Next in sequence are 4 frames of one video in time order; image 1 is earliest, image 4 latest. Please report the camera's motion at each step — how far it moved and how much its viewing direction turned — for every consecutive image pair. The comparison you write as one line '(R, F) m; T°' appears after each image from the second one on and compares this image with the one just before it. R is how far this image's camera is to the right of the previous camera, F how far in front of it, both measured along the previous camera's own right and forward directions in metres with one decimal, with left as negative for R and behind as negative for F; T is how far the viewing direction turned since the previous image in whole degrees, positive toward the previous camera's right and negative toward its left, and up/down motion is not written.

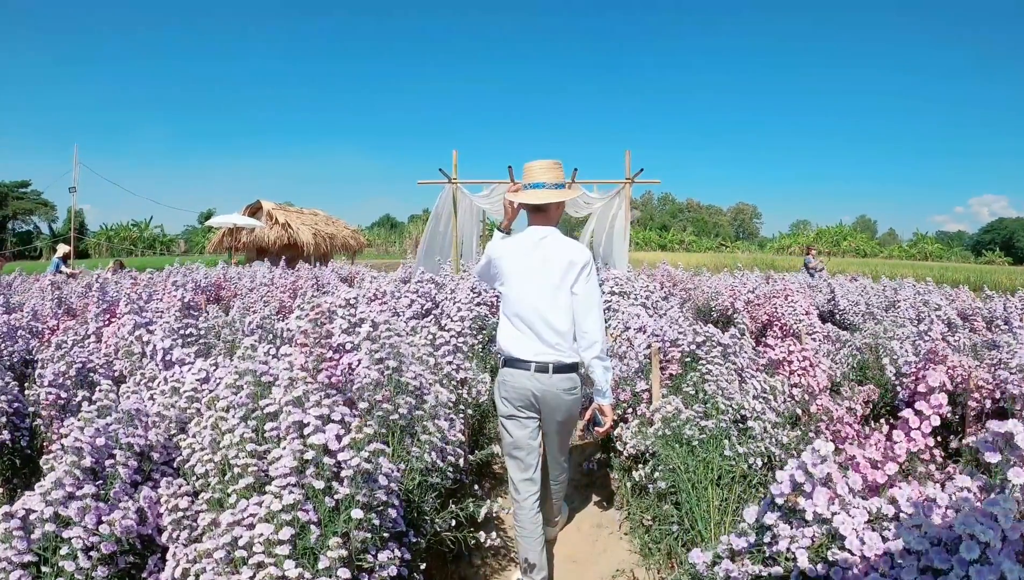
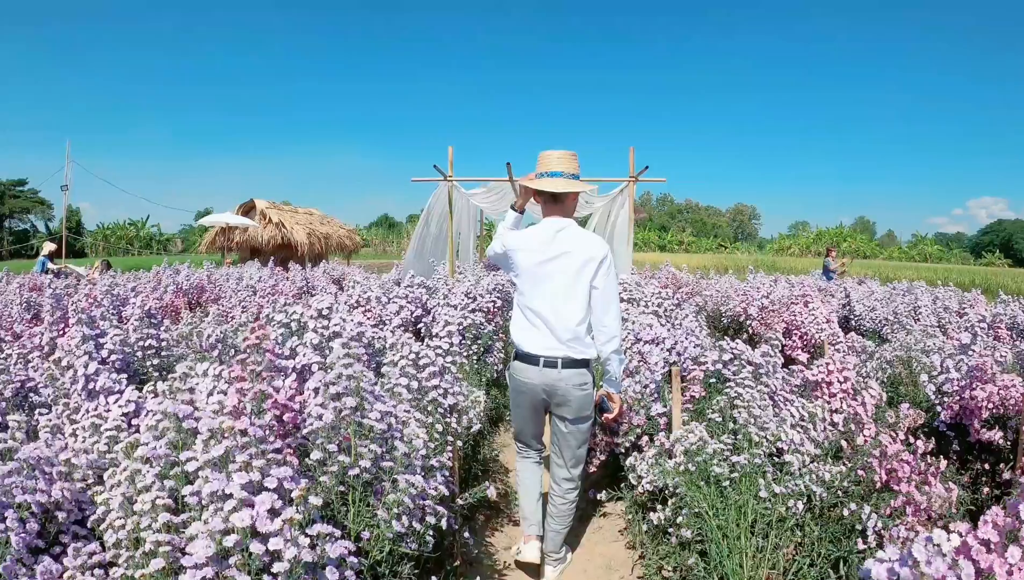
(0.0, +0.5) m; 0°
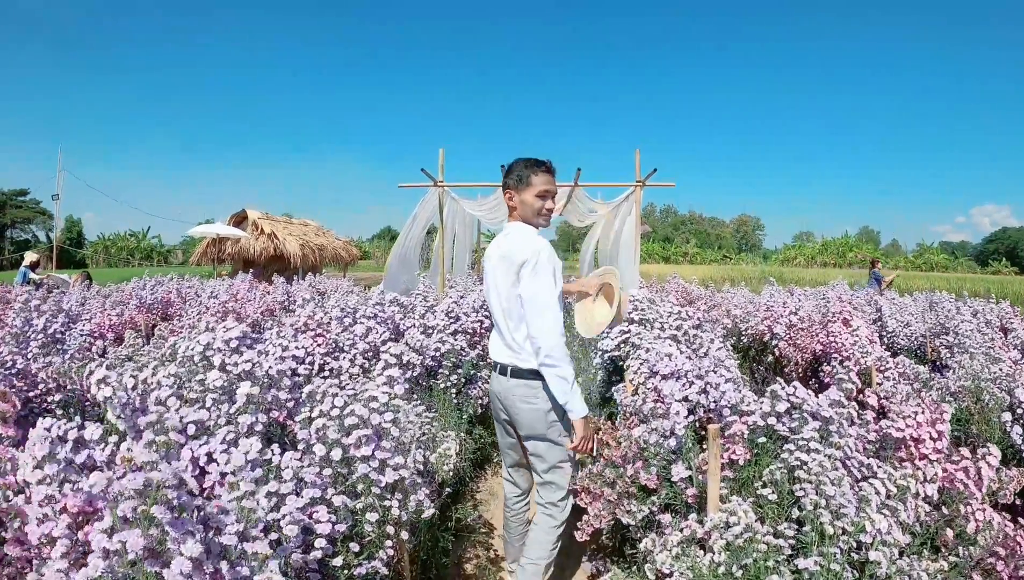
(+0.1, +0.8) m; 0°
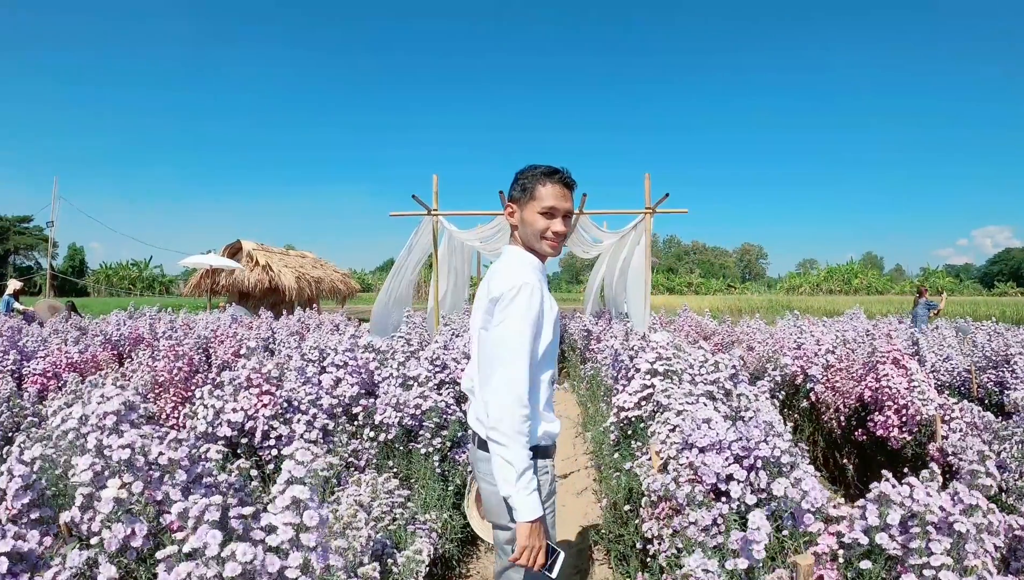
(+0.1, +0.7) m; 0°
